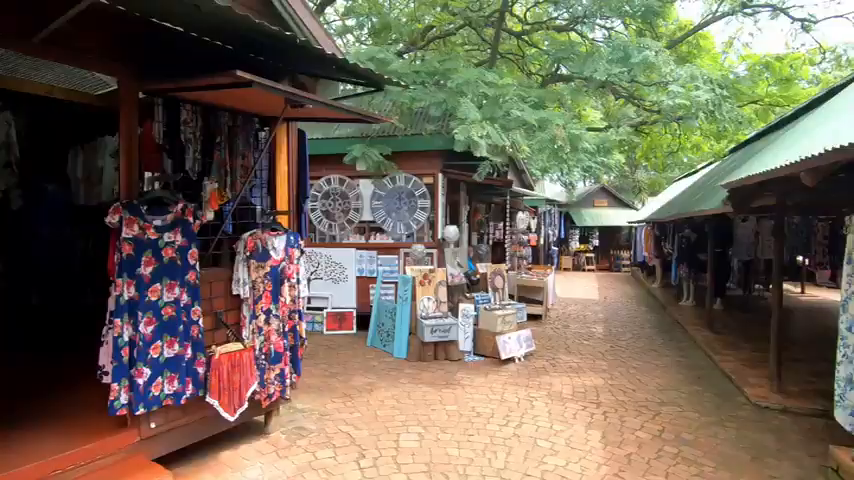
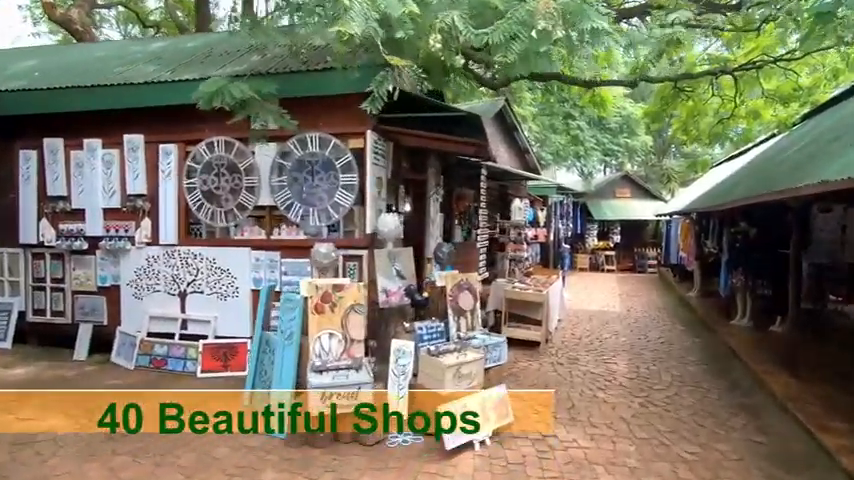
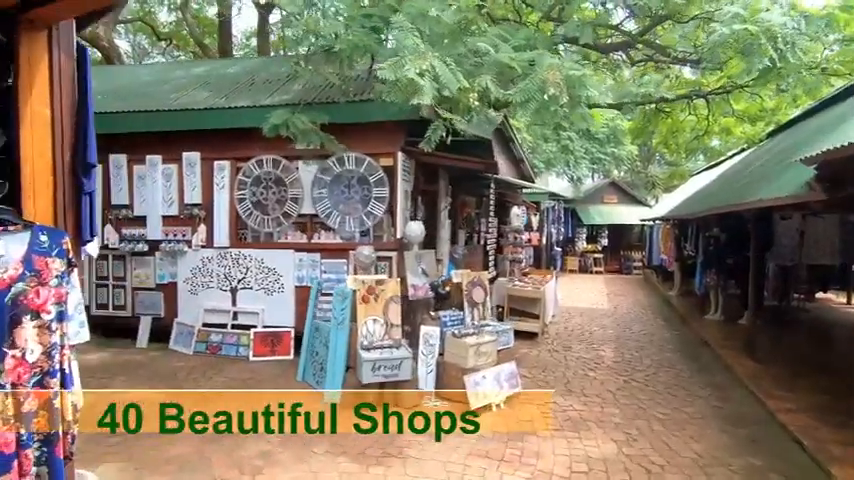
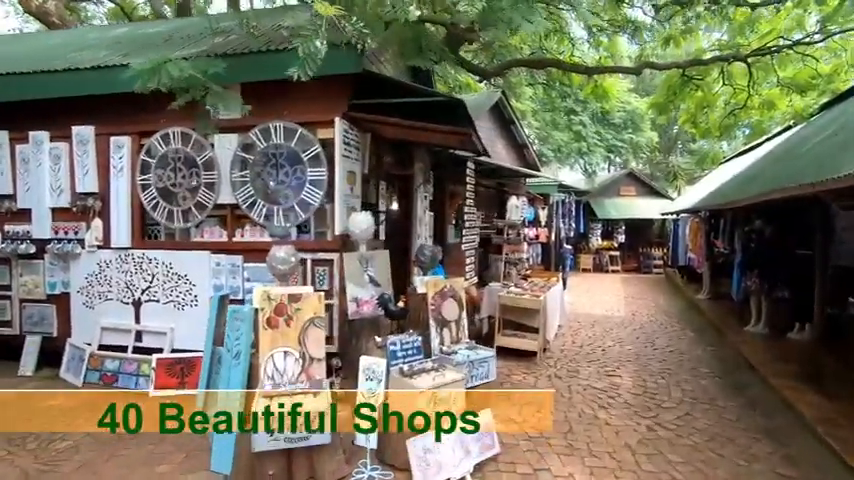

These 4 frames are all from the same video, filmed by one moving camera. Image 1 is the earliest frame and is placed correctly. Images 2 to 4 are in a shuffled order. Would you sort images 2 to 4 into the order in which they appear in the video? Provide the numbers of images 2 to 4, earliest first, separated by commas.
3, 2, 4
